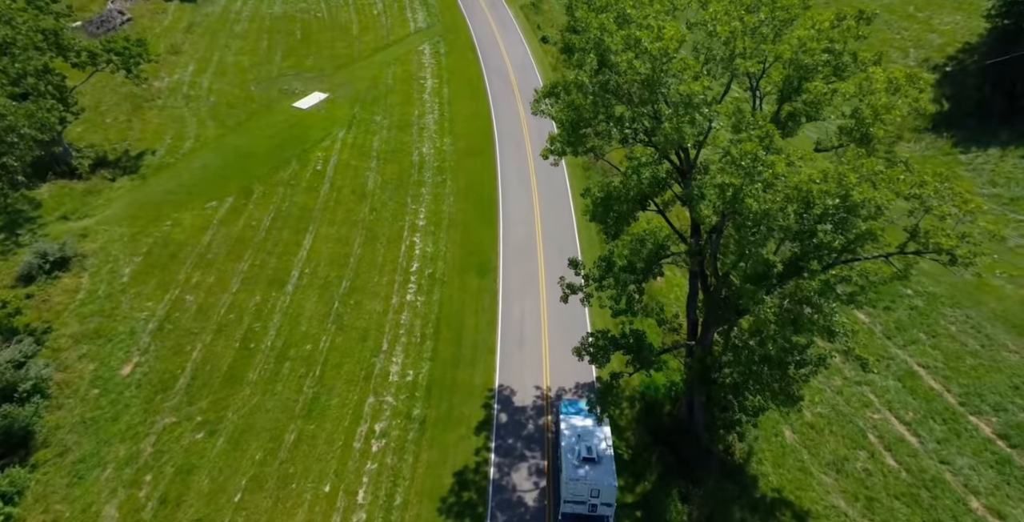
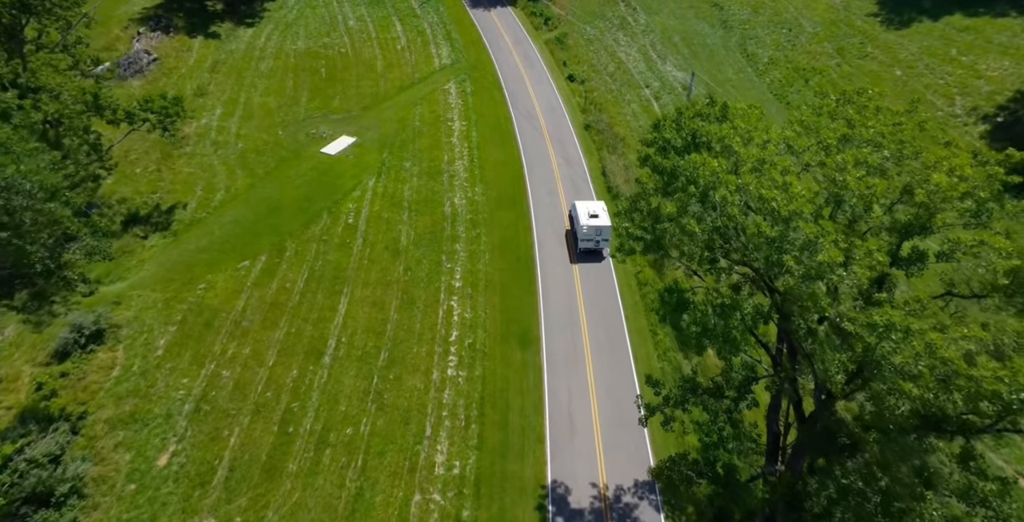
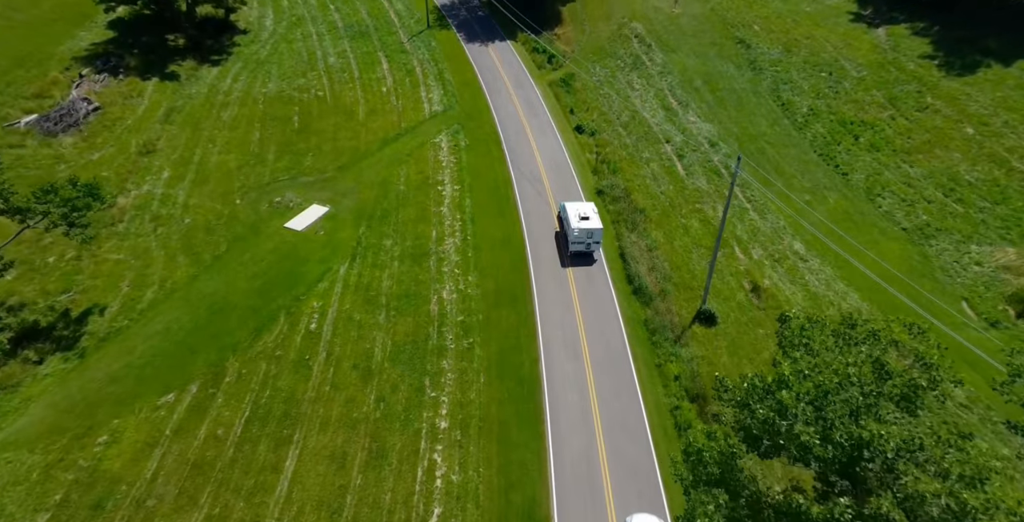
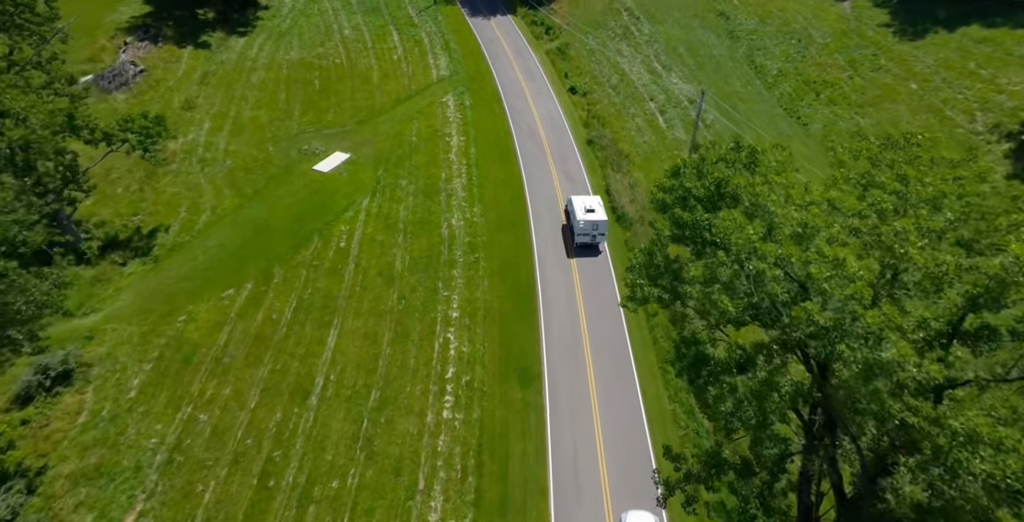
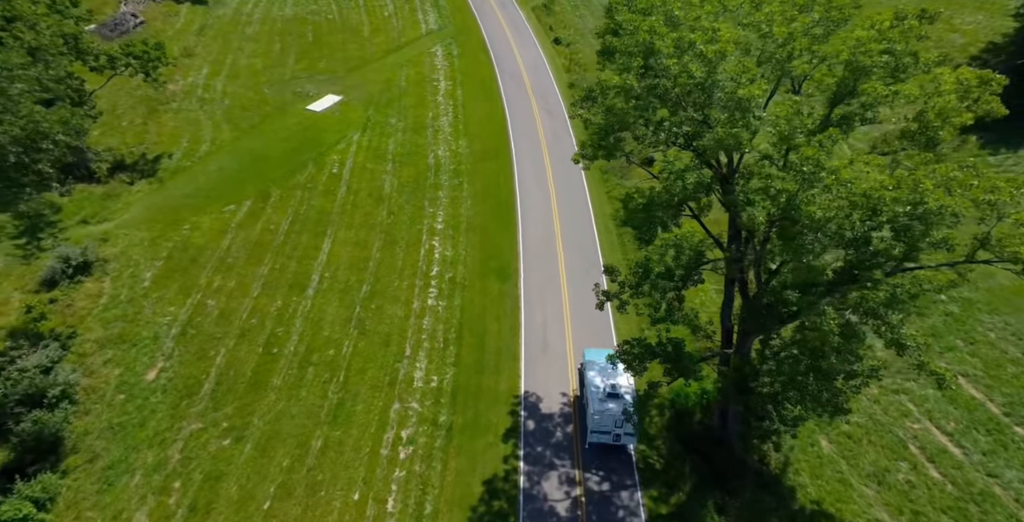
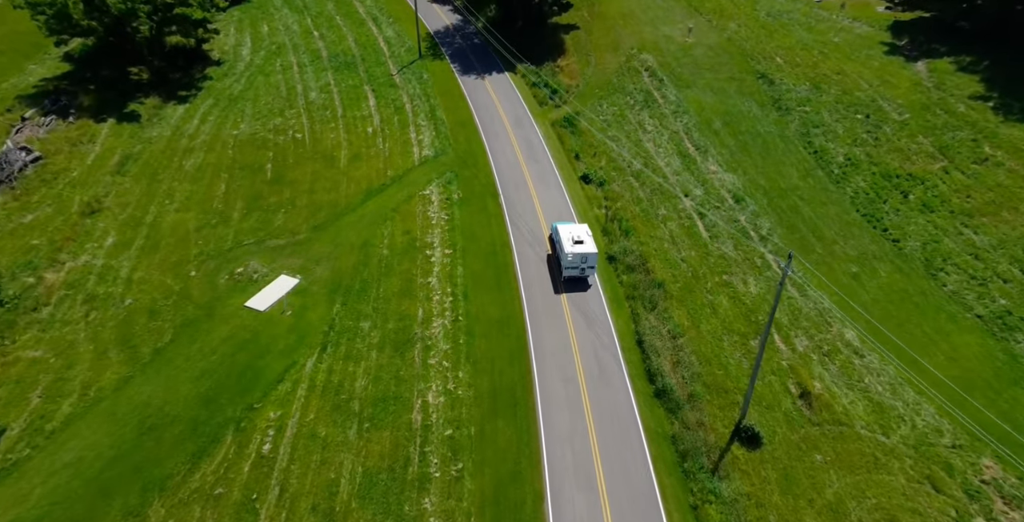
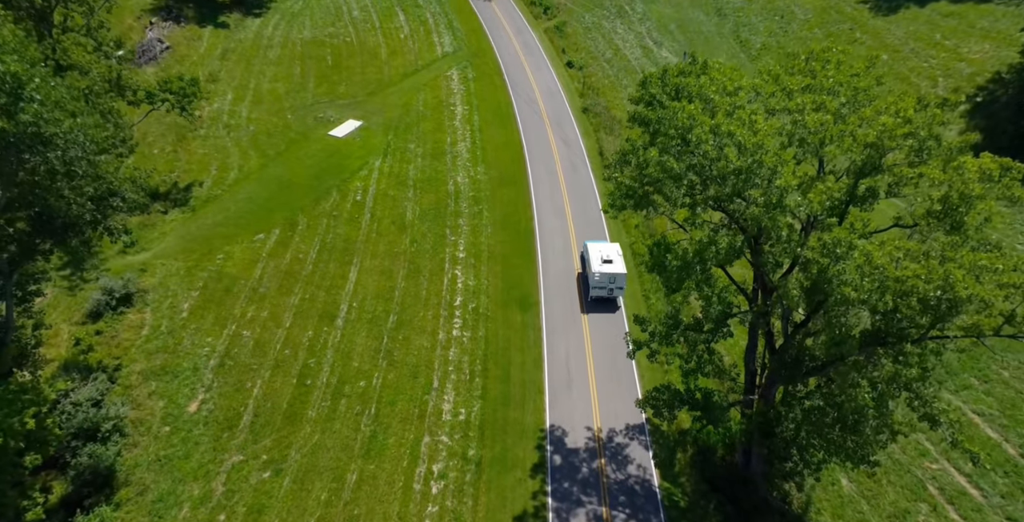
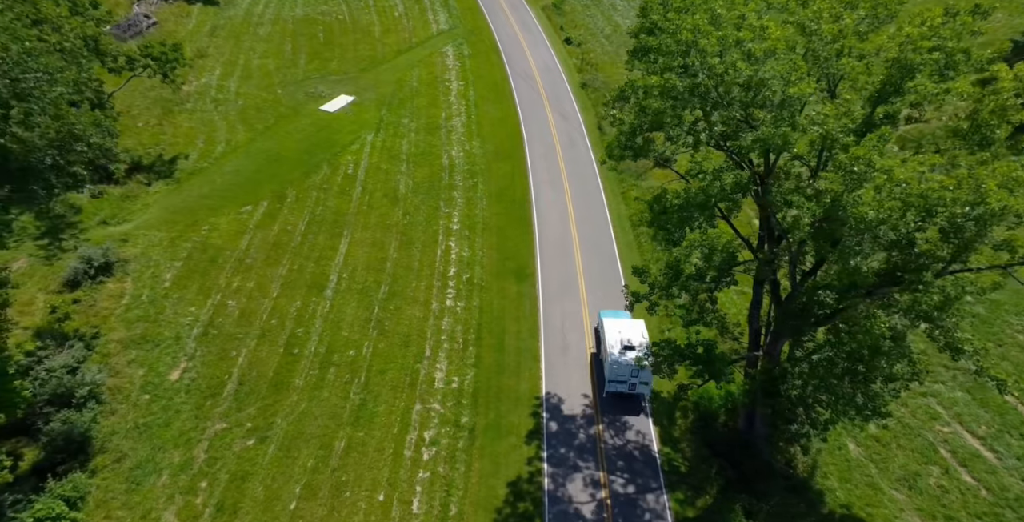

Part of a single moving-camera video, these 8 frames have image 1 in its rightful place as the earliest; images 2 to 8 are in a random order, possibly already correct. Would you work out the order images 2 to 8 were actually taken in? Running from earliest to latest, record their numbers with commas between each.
5, 8, 7, 2, 4, 3, 6
